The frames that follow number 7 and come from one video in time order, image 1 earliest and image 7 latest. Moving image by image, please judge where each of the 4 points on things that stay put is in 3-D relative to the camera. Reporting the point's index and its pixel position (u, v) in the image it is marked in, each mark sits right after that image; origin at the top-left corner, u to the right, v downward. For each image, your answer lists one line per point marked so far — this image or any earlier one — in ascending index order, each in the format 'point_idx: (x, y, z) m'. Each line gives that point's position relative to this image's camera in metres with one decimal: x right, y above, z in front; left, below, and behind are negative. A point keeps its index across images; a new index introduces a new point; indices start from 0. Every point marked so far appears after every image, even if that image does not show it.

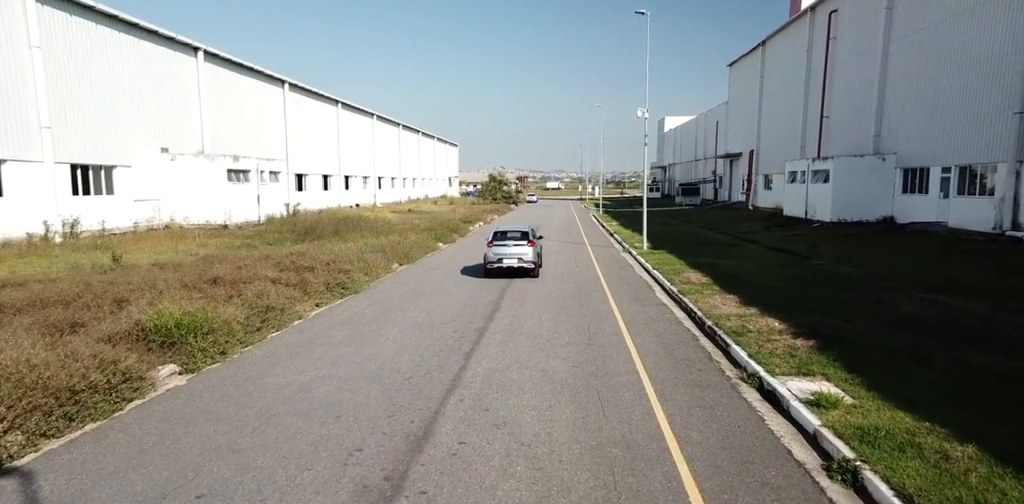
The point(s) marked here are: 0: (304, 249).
0: (-6.9, 0.0, +18.1) m
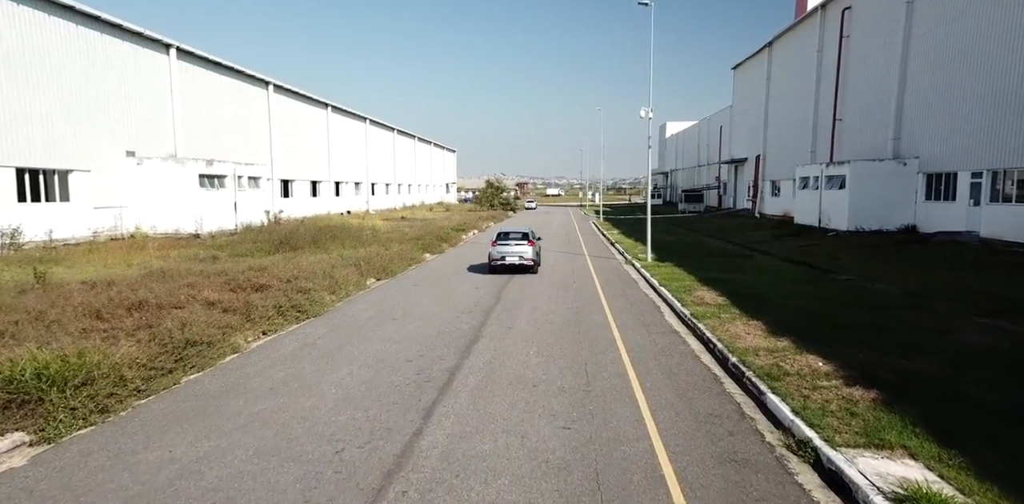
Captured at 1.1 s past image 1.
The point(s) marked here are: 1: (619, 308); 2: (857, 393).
0: (-7.2, -0.4, +16.2) m
1: (+2.4, -1.3, +12.5) m
2: (+4.1, -1.7, +6.6) m
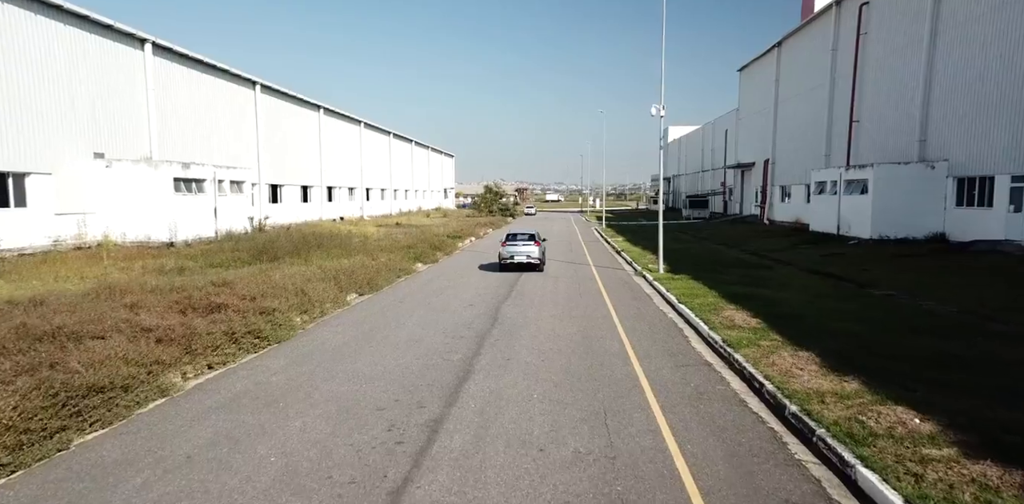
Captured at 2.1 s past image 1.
0: (-7.2, -0.7, +14.4) m
1: (+2.4, -1.6, +10.7) m
2: (+4.1, -1.9, +4.8) m
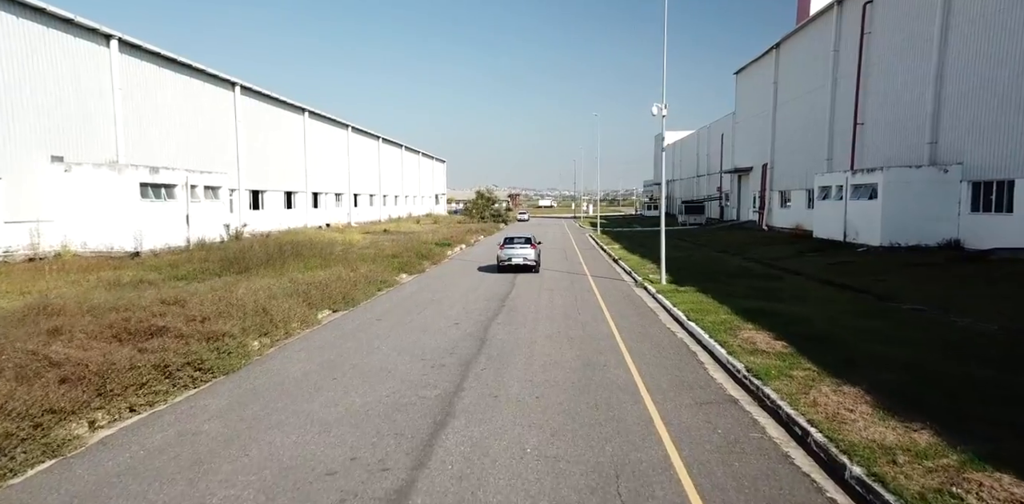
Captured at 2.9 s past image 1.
0: (-7.4, -1.0, +12.8) m
1: (+2.2, -1.8, +9.2) m
2: (+4.0, -2.0, +3.4) m
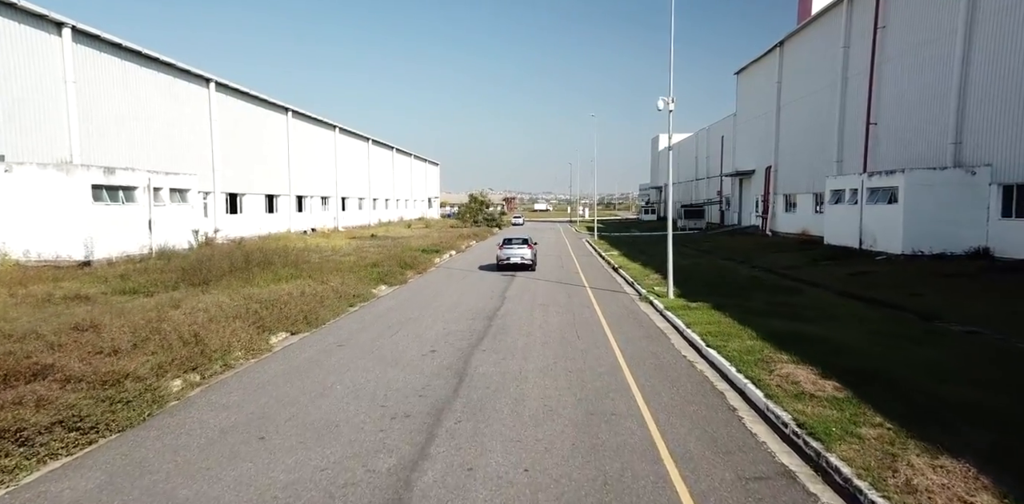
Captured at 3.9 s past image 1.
0: (-7.7, -1.2, +10.9) m
1: (+2.0, -2.0, +7.3) m
2: (+3.8, -2.2, +1.5) m
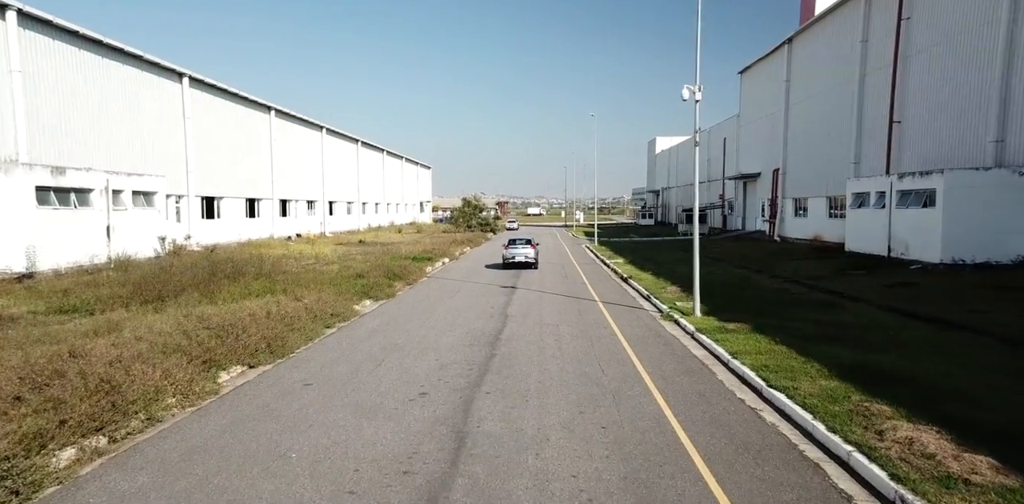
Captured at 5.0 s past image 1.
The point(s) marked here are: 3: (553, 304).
0: (-7.5, -1.5, +8.6) m
1: (+2.2, -2.2, +5.2) m
2: (+4.1, -2.4, -0.6) m
3: (+1.2, -1.5, +16.1) m
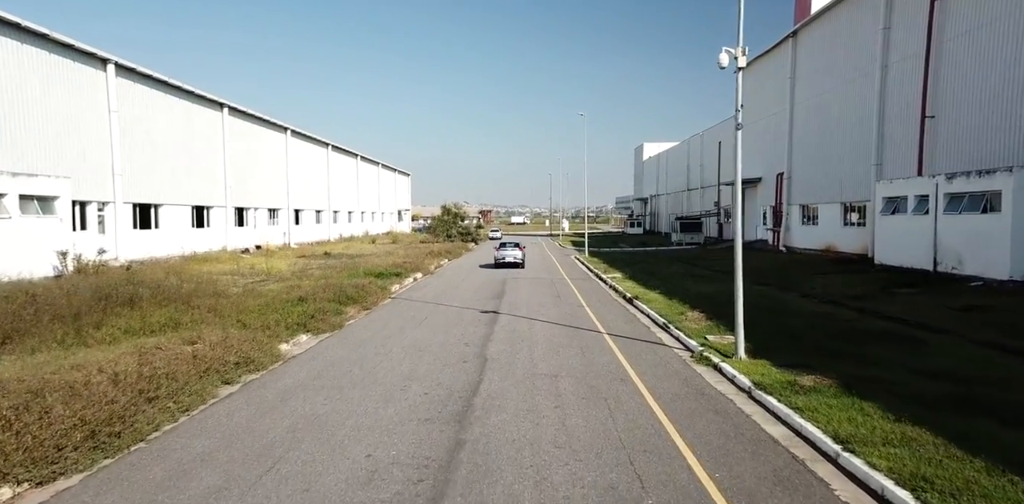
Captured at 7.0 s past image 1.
0: (-7.7, -1.8, +4.6) m
1: (+2.1, -2.5, +1.5) m
2: (+4.2, -2.5, -4.3) m
3: (+0.8, -1.9, +12.4) m
